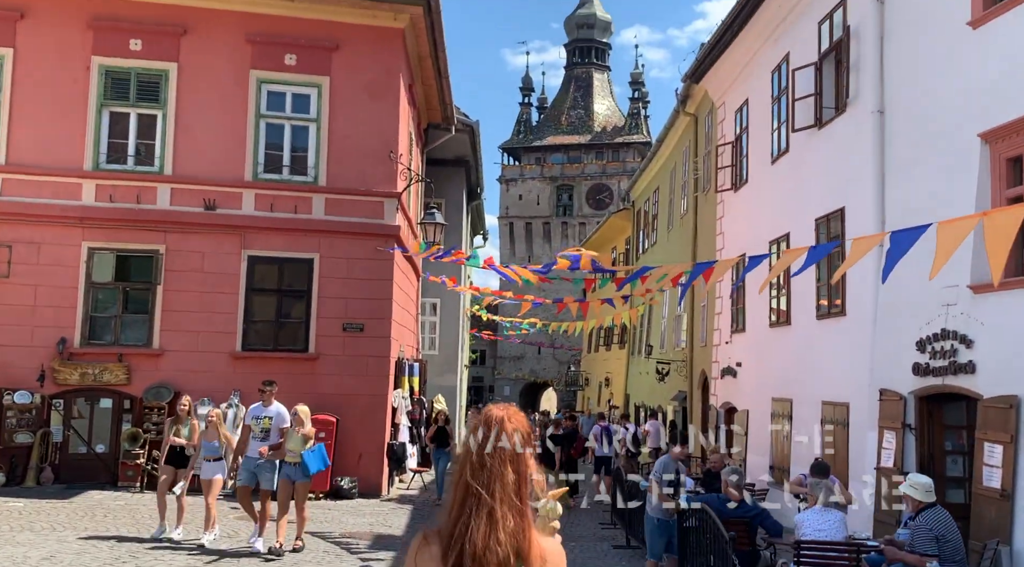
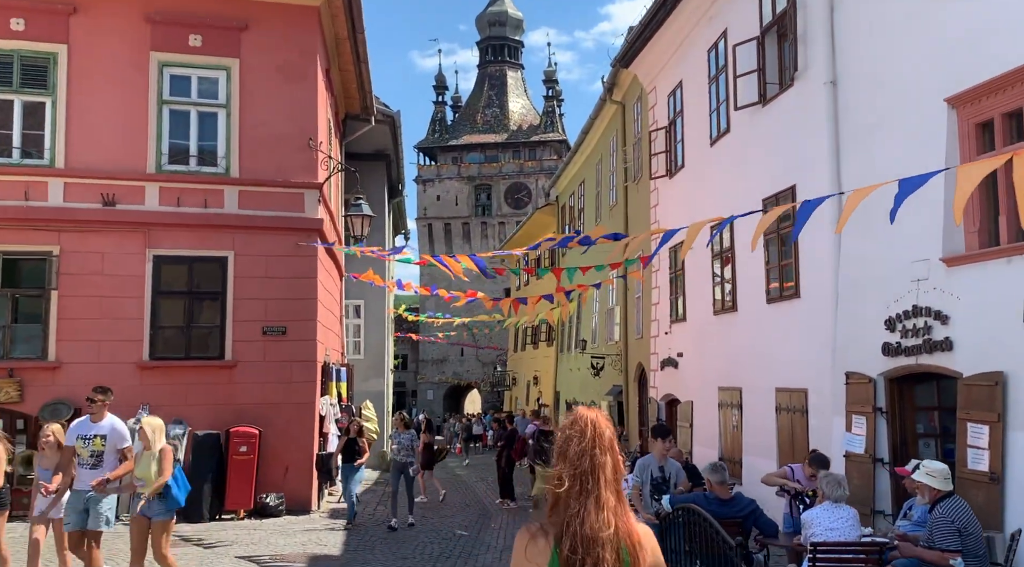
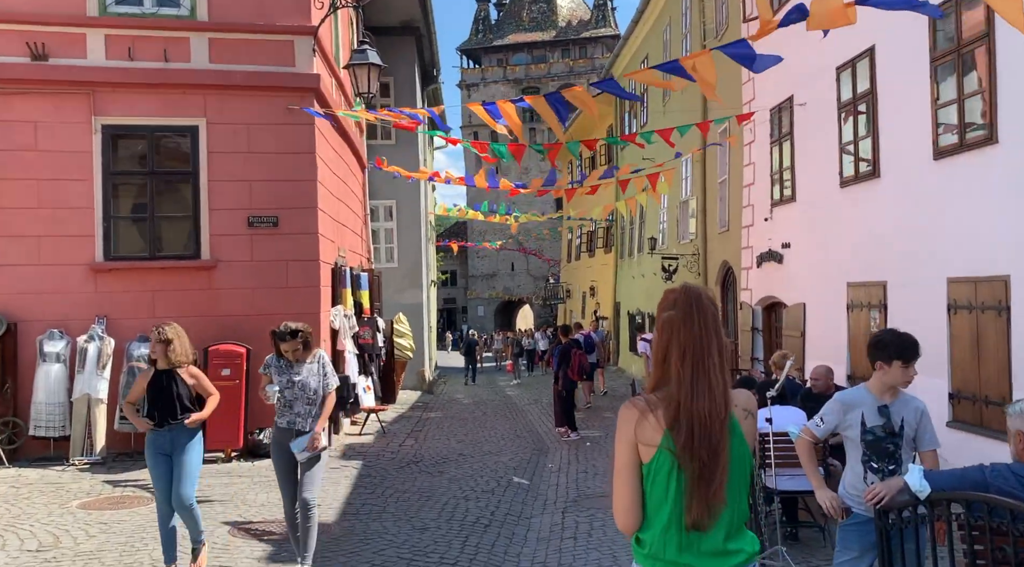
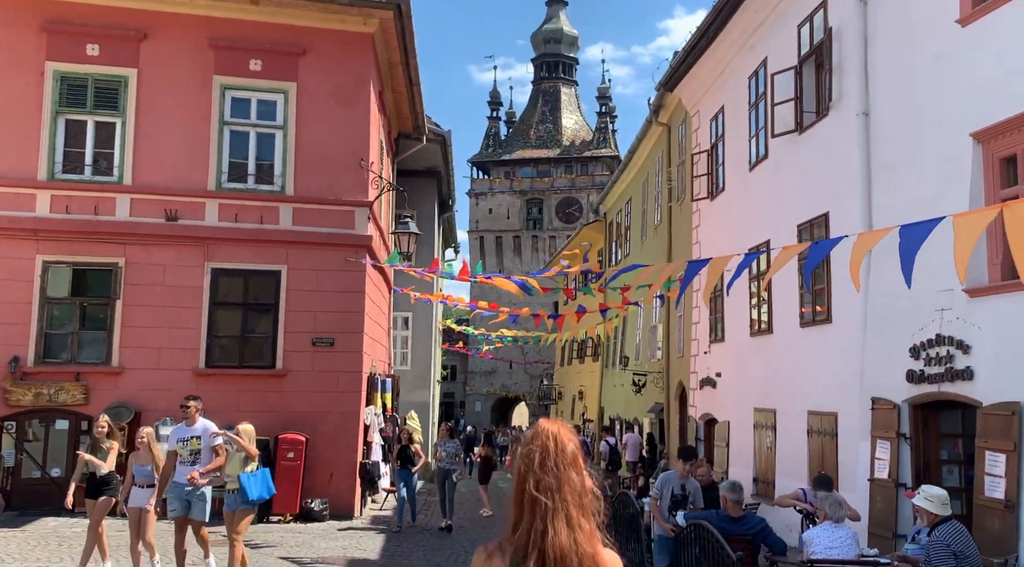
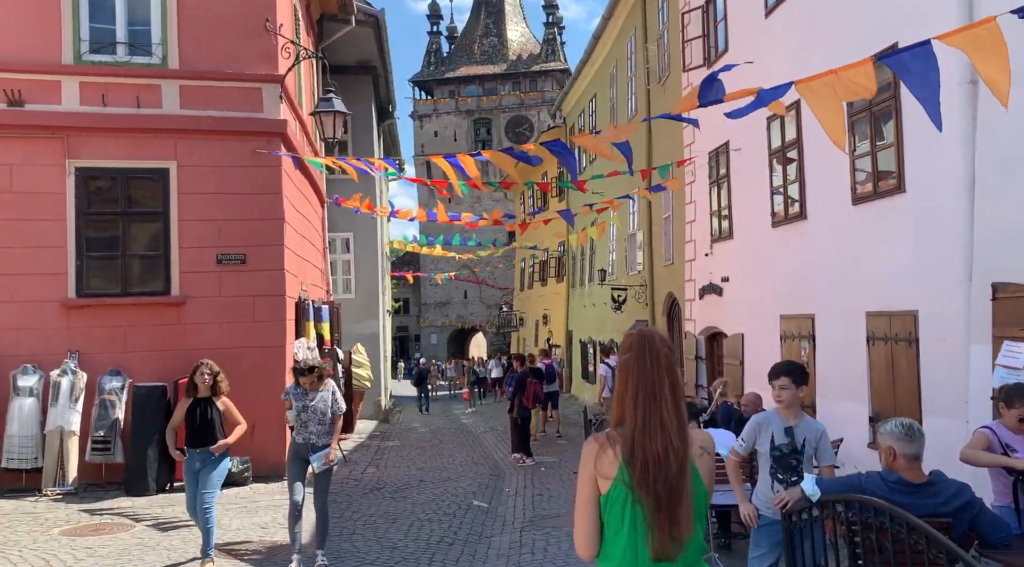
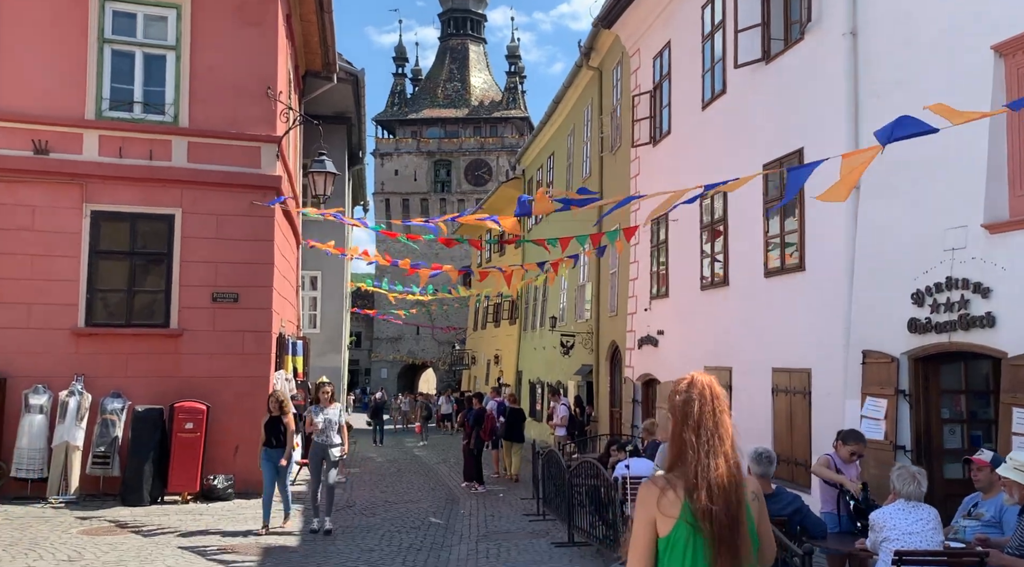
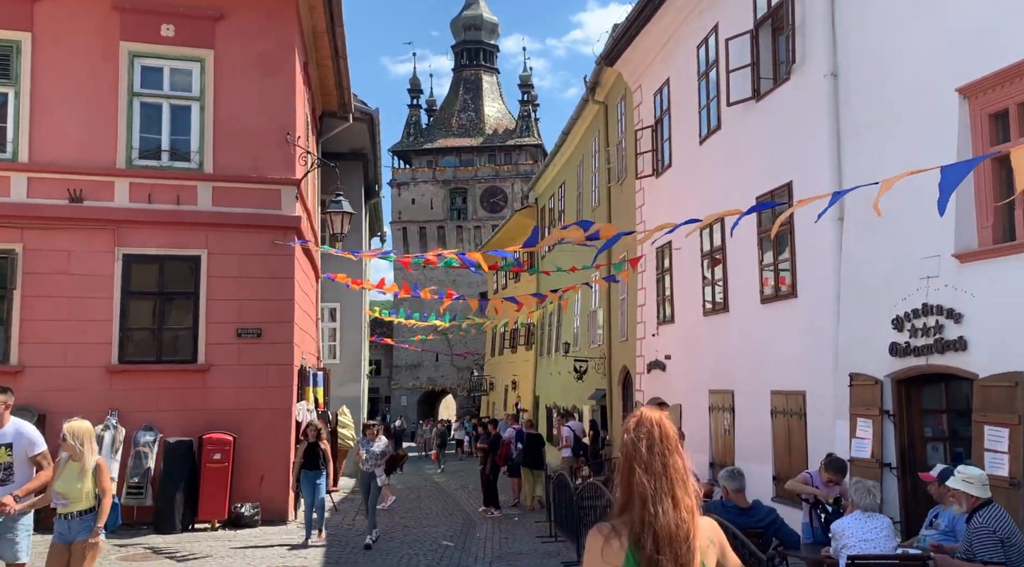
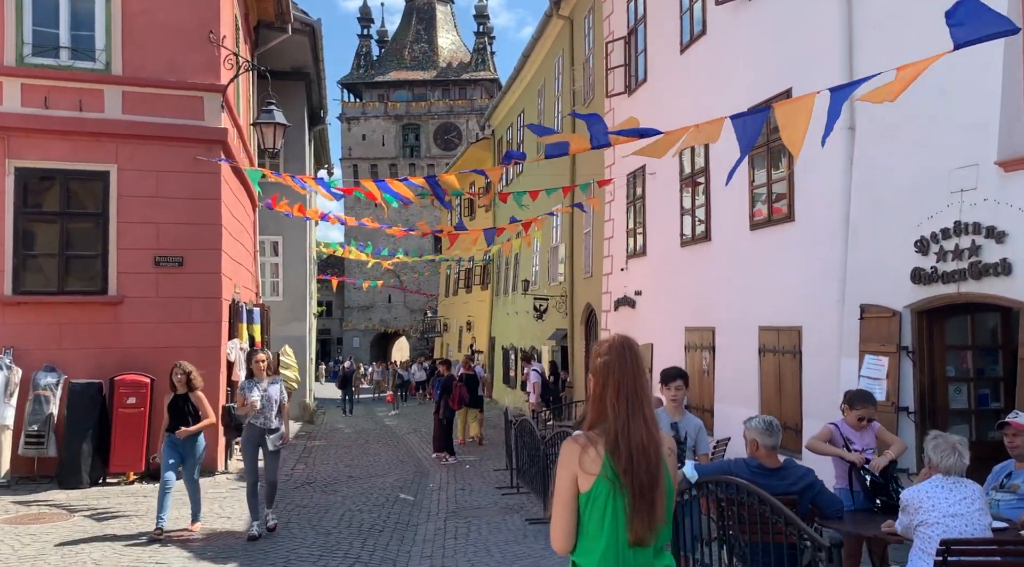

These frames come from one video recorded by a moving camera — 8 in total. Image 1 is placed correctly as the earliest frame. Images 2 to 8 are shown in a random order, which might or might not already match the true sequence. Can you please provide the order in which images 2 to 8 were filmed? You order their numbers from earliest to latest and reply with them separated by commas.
4, 2, 7, 6, 8, 5, 3
